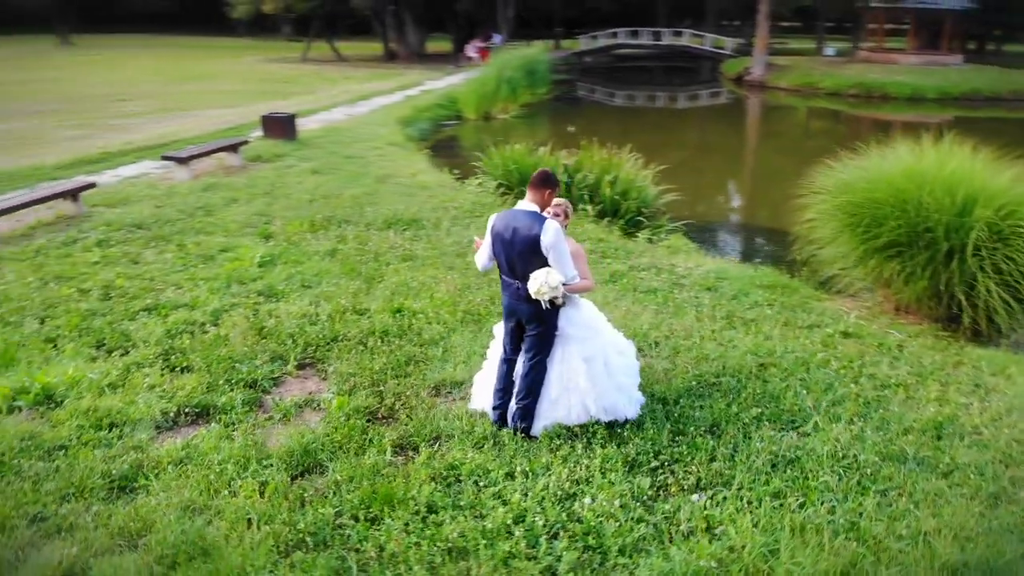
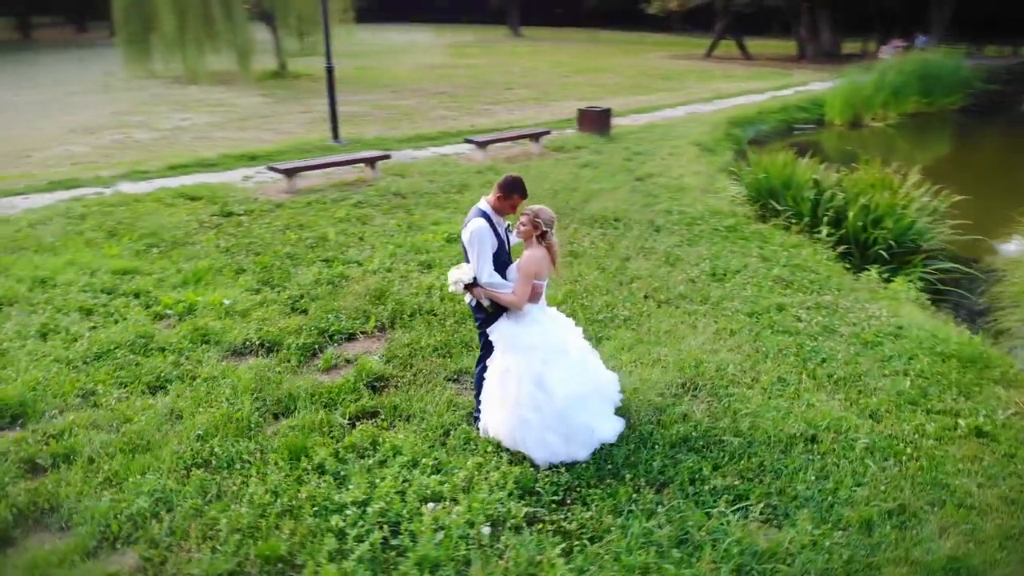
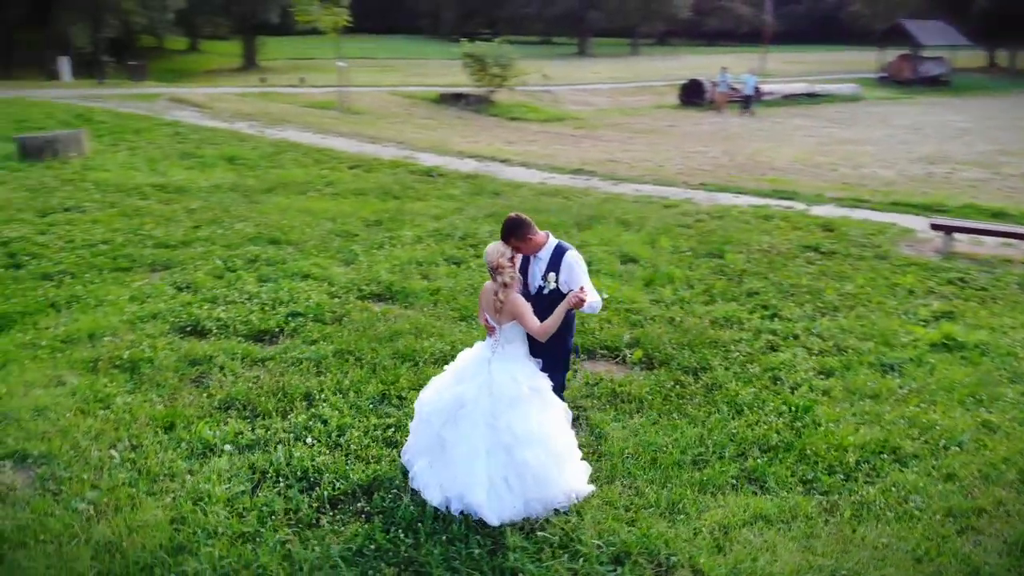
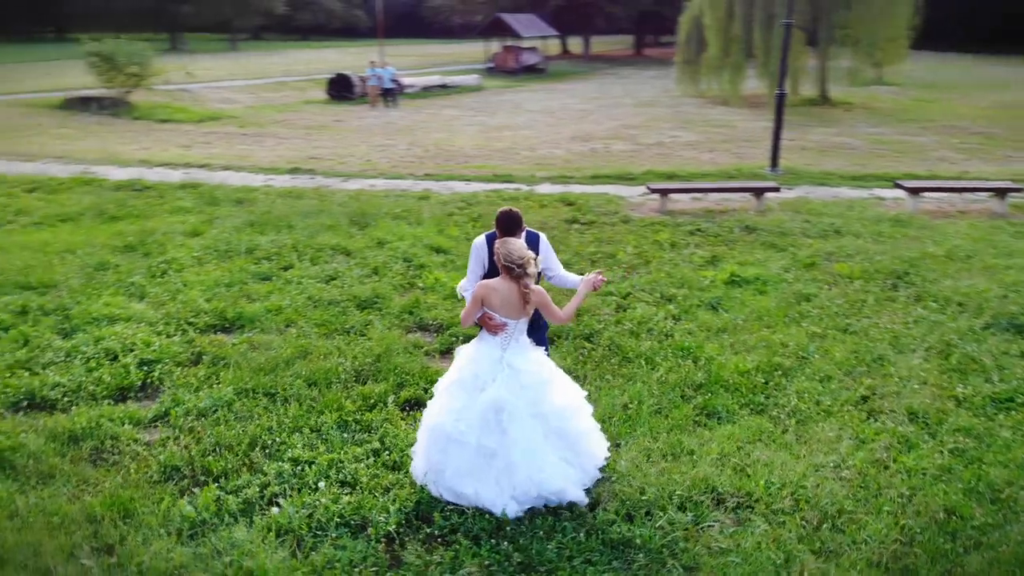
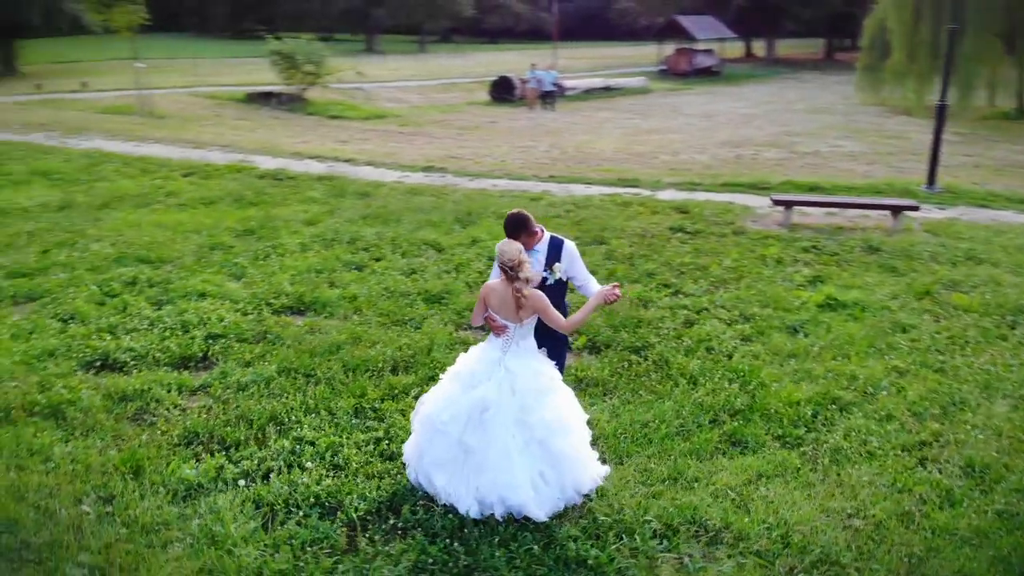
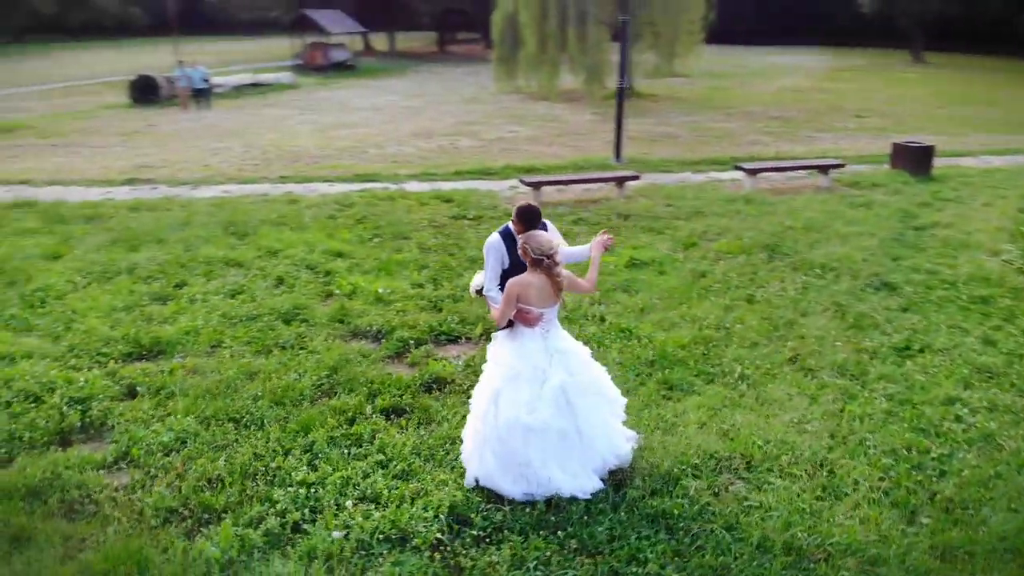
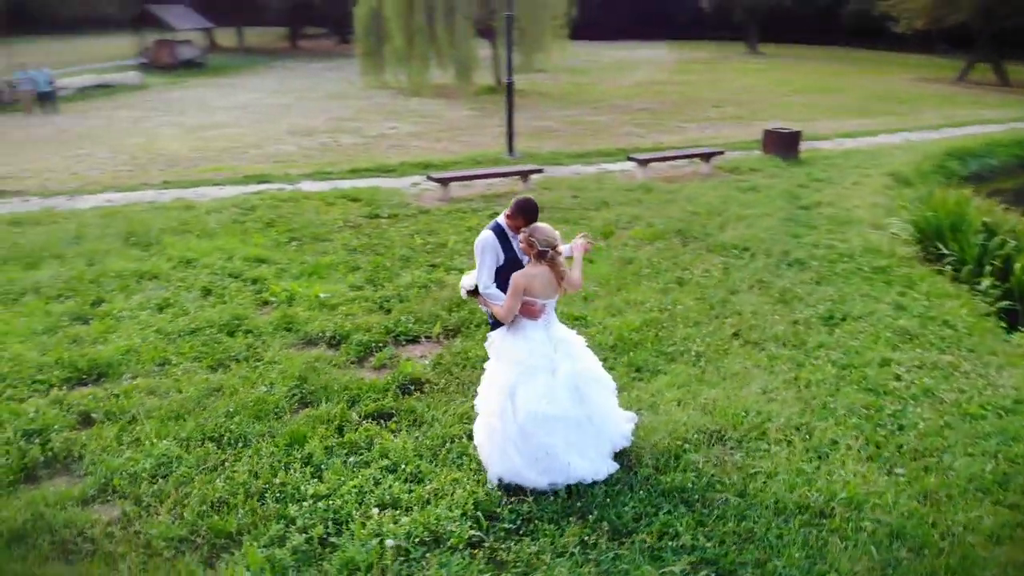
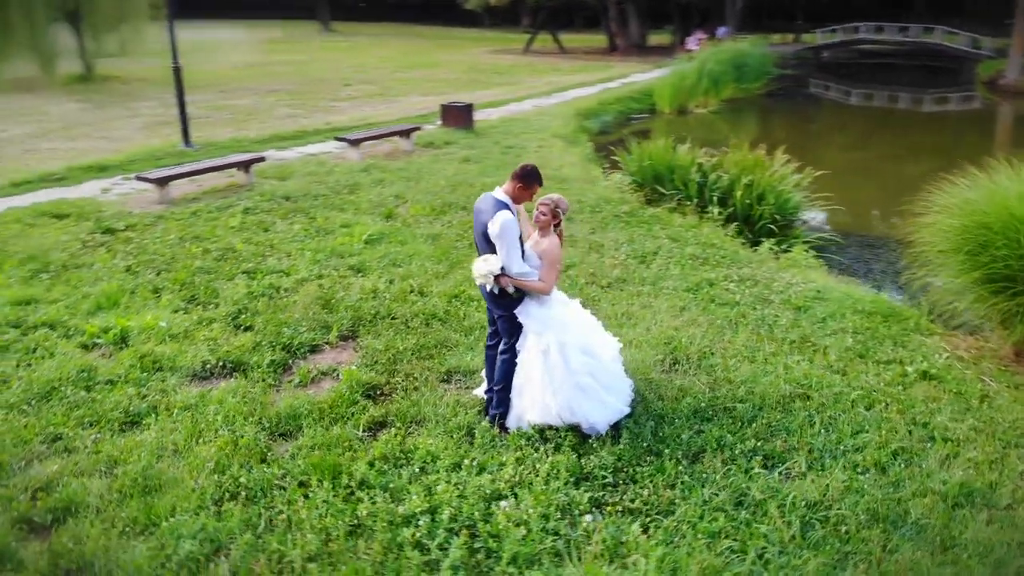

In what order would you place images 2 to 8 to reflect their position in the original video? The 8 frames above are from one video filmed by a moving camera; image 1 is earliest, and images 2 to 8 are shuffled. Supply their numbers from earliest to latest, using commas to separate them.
8, 2, 7, 6, 4, 5, 3
